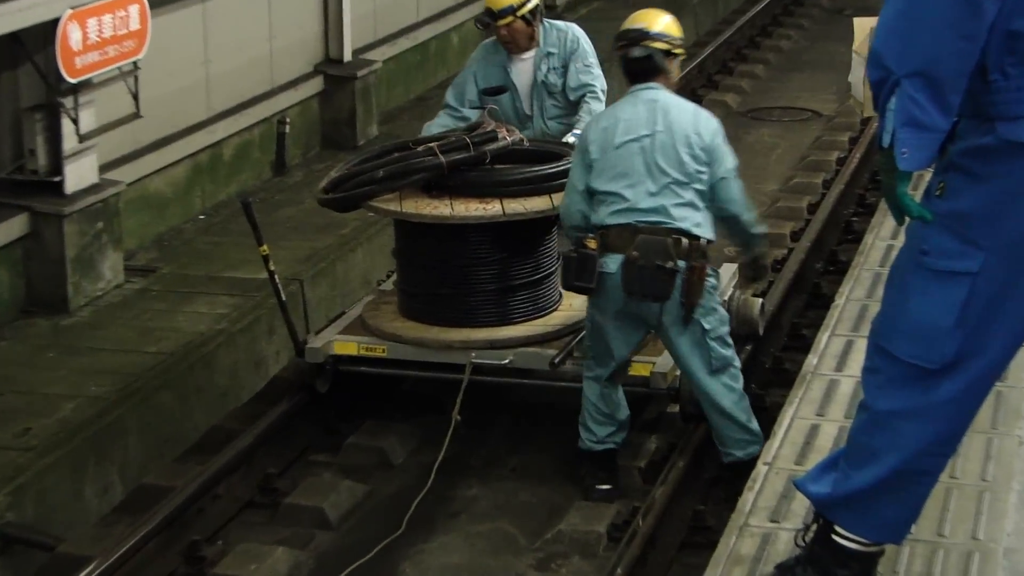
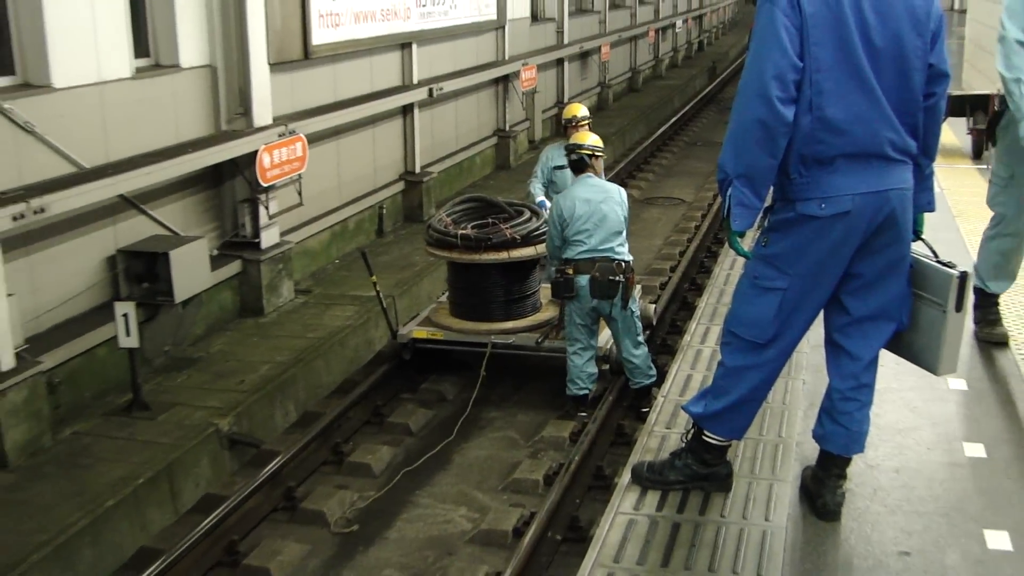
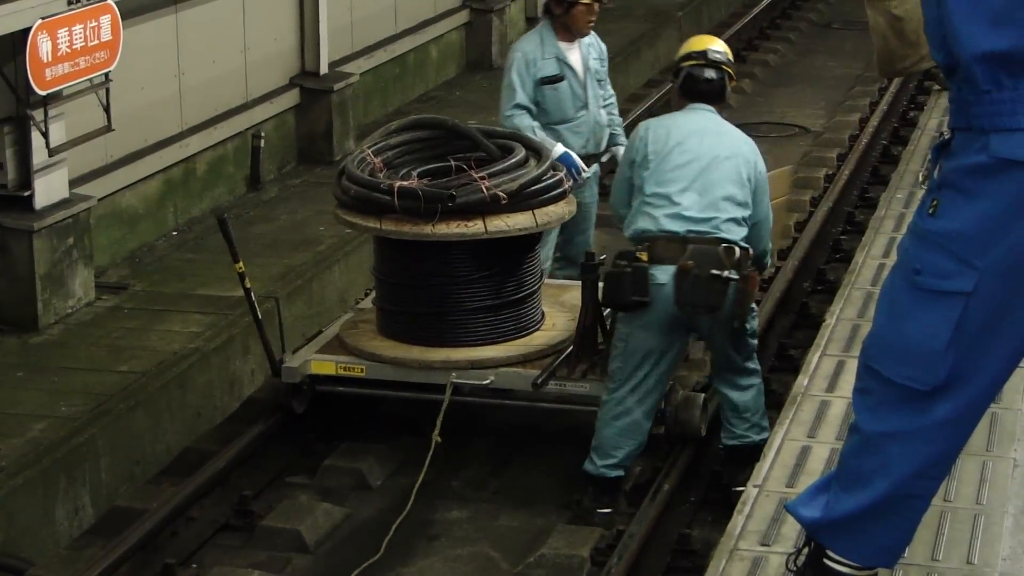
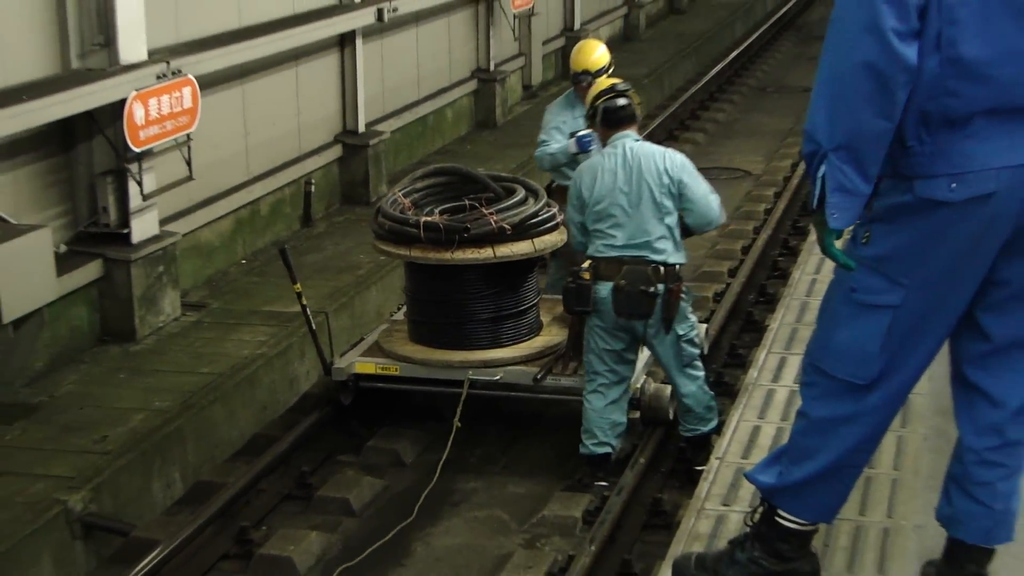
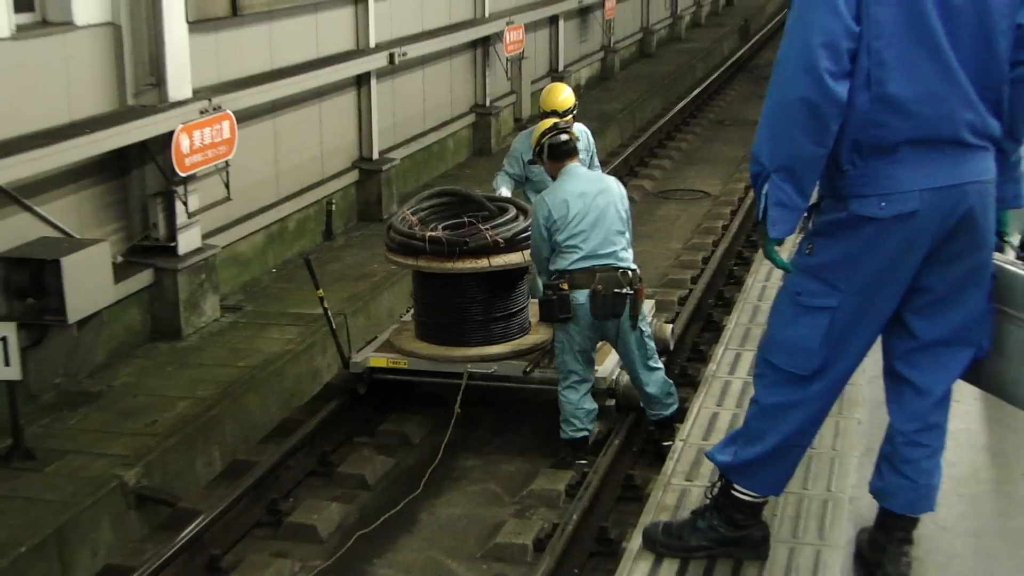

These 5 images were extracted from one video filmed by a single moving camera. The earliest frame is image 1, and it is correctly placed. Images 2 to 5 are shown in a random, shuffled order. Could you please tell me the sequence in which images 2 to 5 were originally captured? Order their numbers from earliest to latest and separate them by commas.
3, 4, 5, 2
